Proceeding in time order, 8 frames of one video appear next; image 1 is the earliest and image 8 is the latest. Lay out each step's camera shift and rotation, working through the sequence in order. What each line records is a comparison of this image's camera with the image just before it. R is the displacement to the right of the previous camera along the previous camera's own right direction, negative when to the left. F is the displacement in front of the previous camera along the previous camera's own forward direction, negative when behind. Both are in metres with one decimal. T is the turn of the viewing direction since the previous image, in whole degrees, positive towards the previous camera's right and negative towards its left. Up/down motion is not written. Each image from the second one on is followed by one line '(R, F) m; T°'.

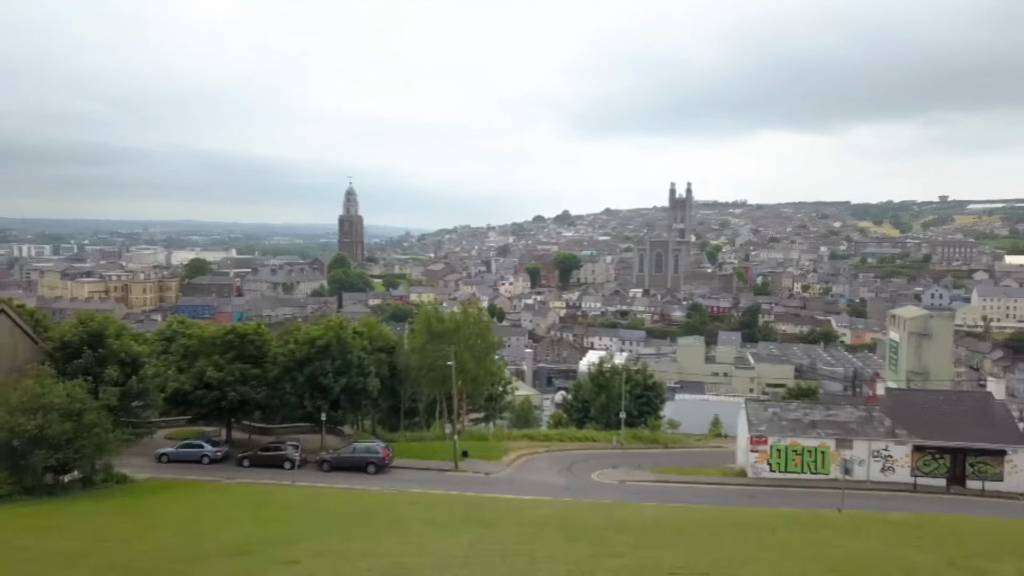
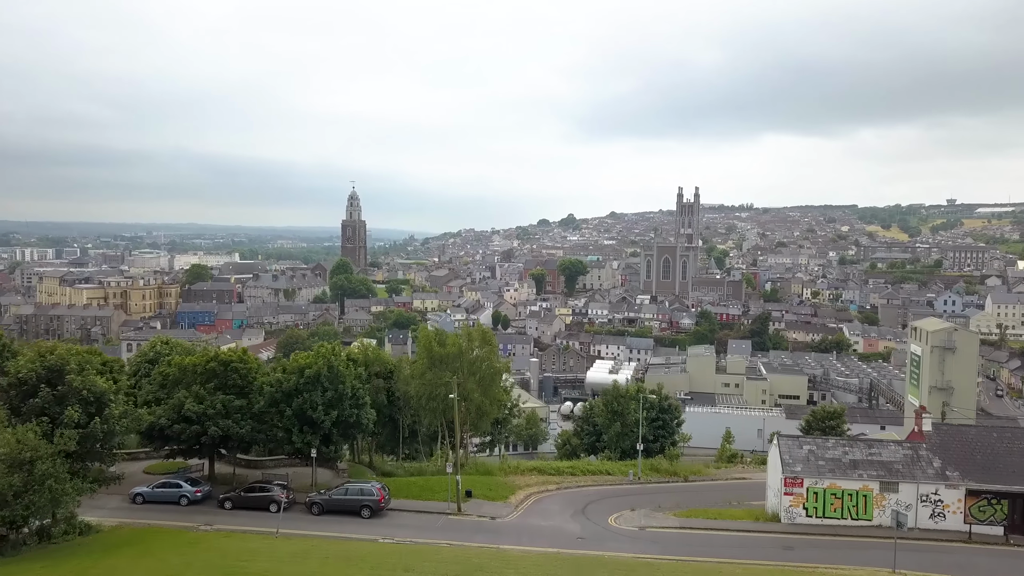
(0.0, +0.8) m; 0°
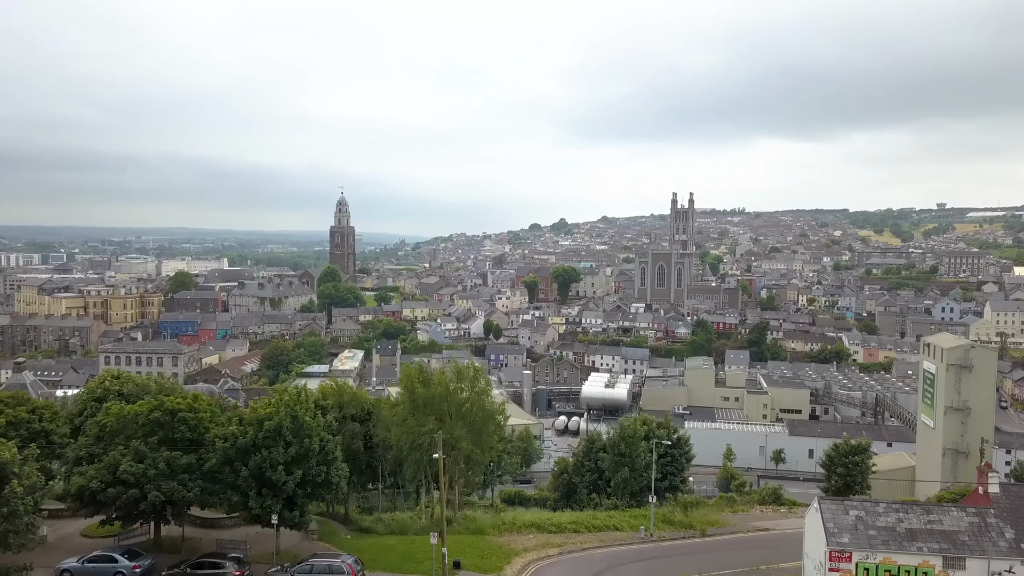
(0.0, +1.0) m; +1°
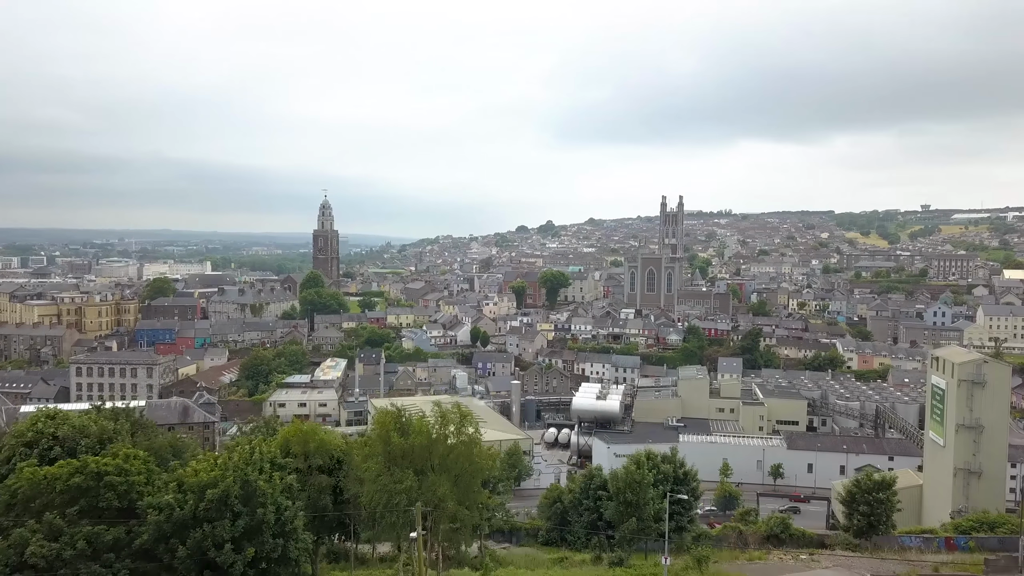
(0.0, +1.0) m; +1°
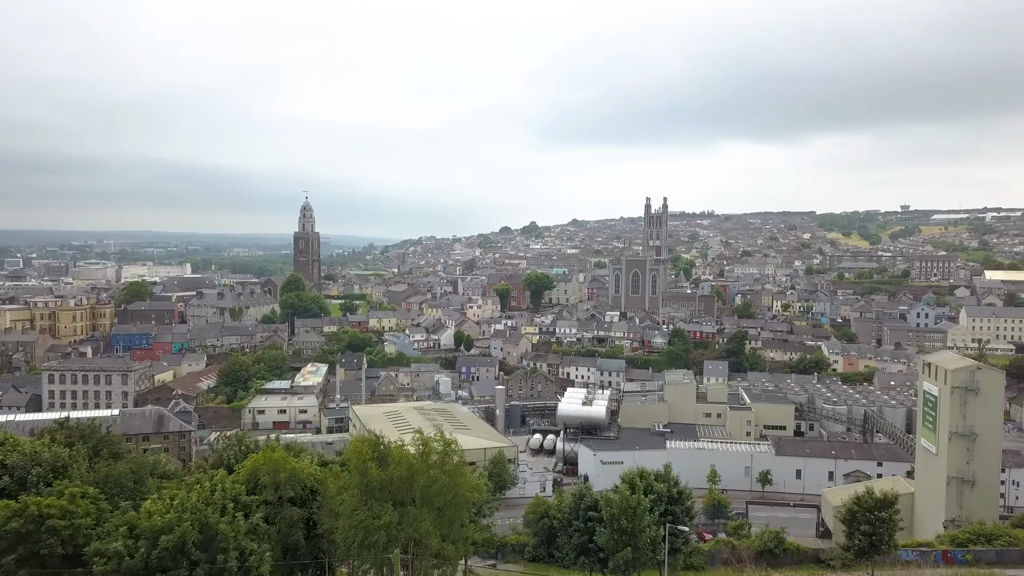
(0.0, +0.5) m; +1°
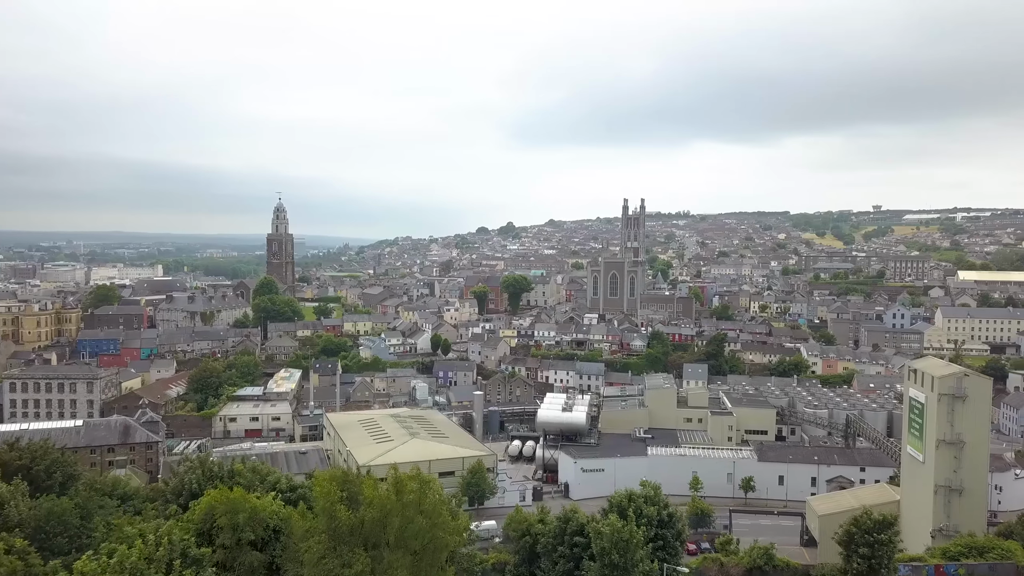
(0.0, +0.5) m; +2°
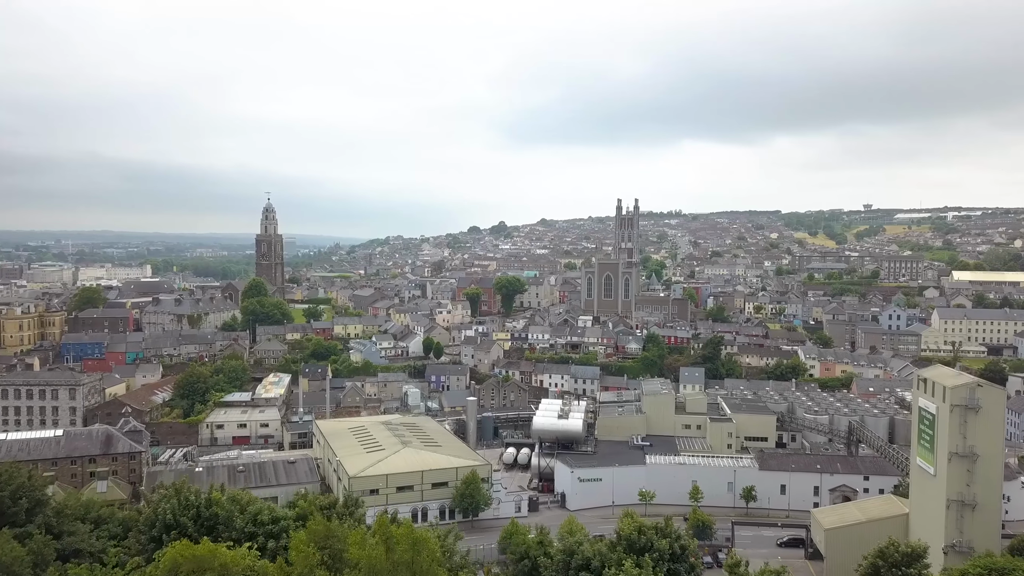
(-0.1, +0.6) m; +1°
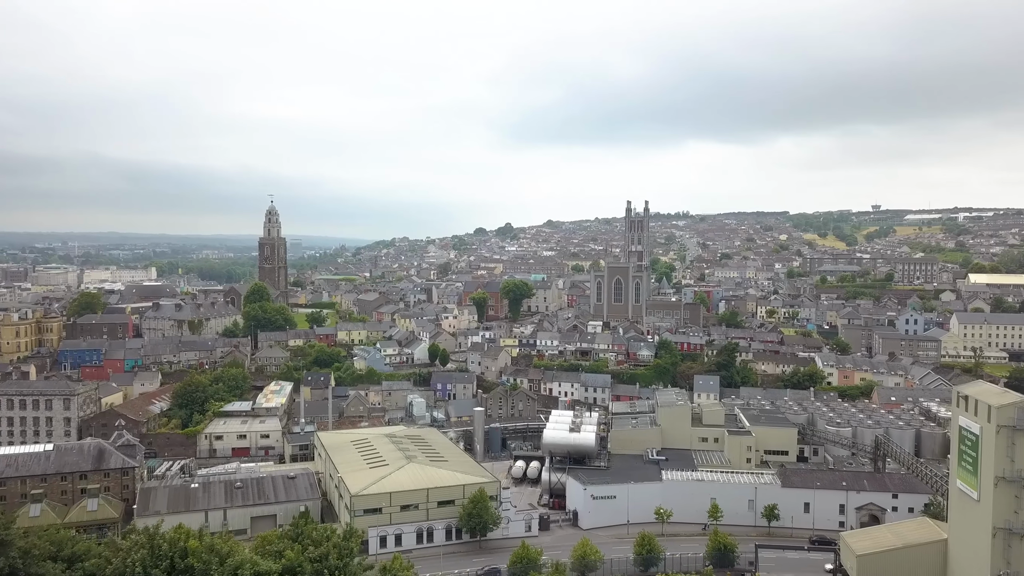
(-0.1, +1.0) m; 0°
